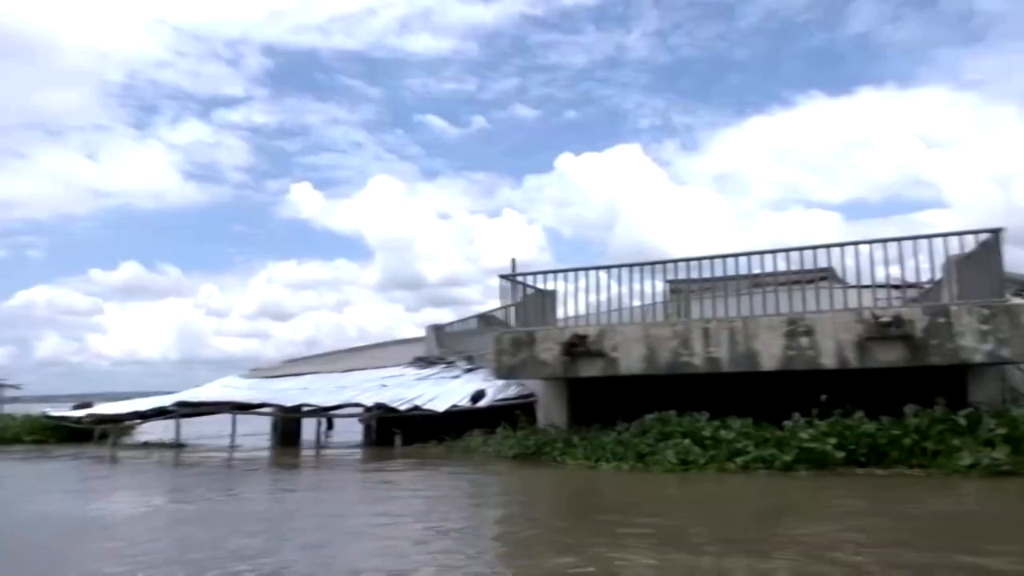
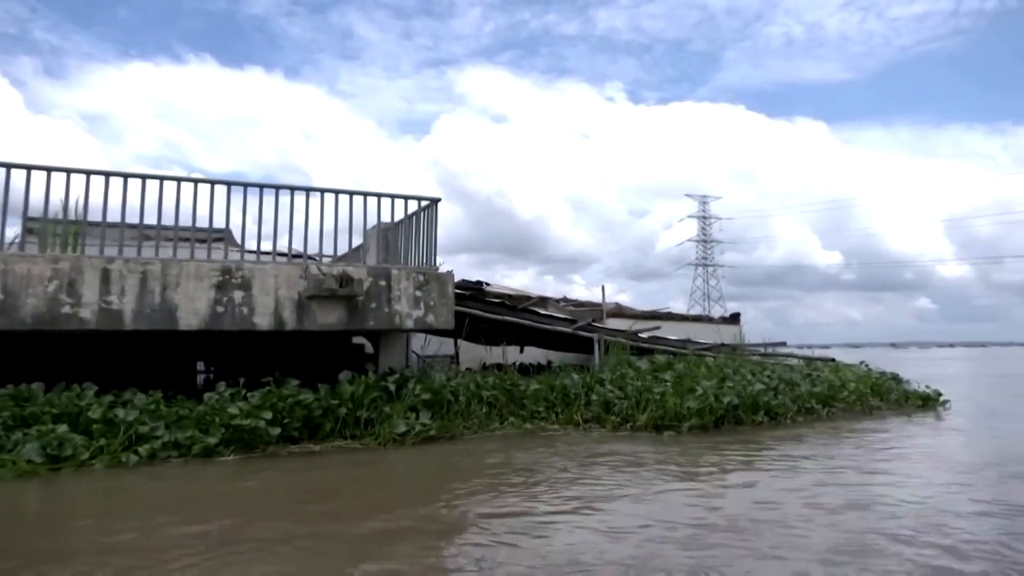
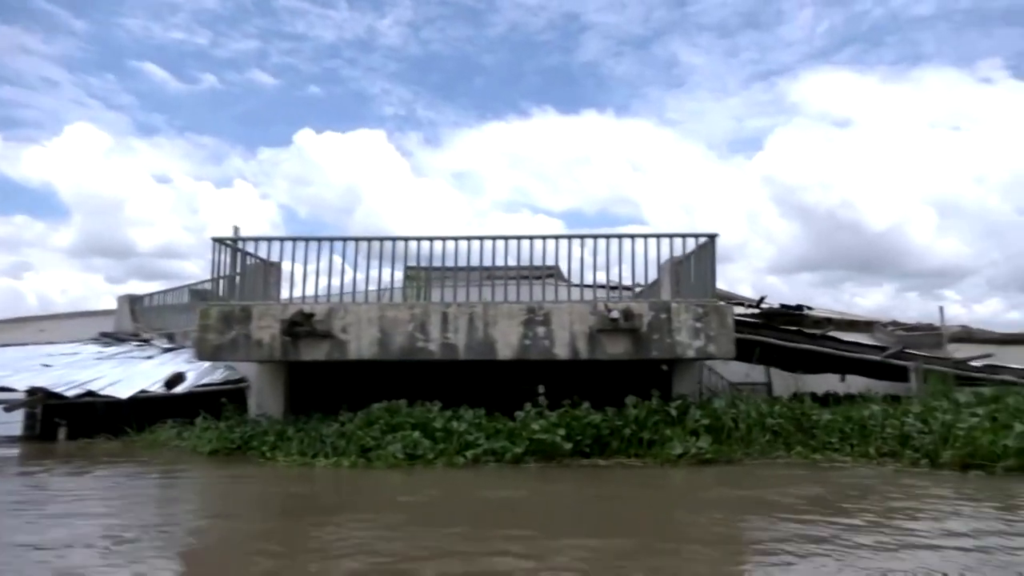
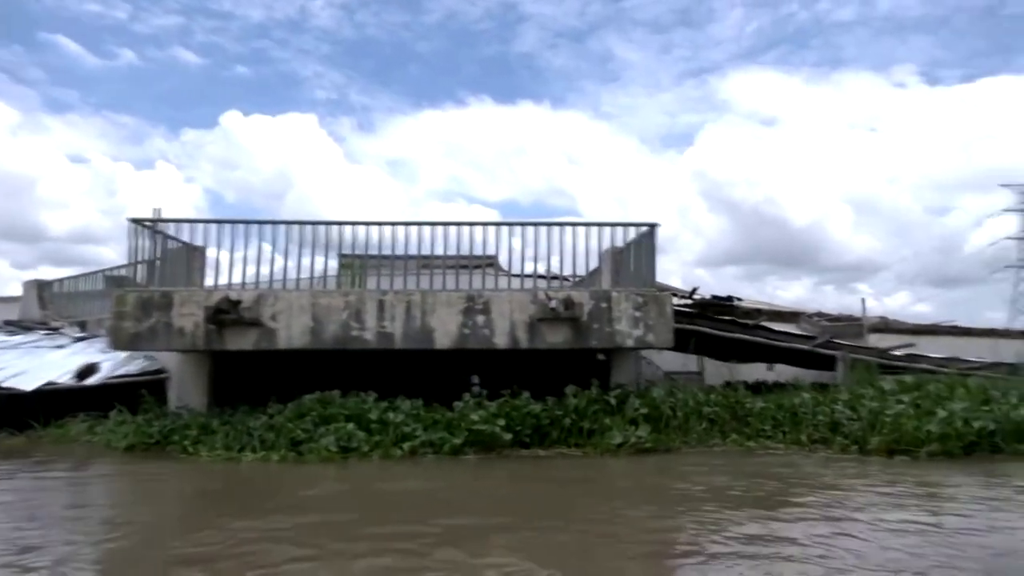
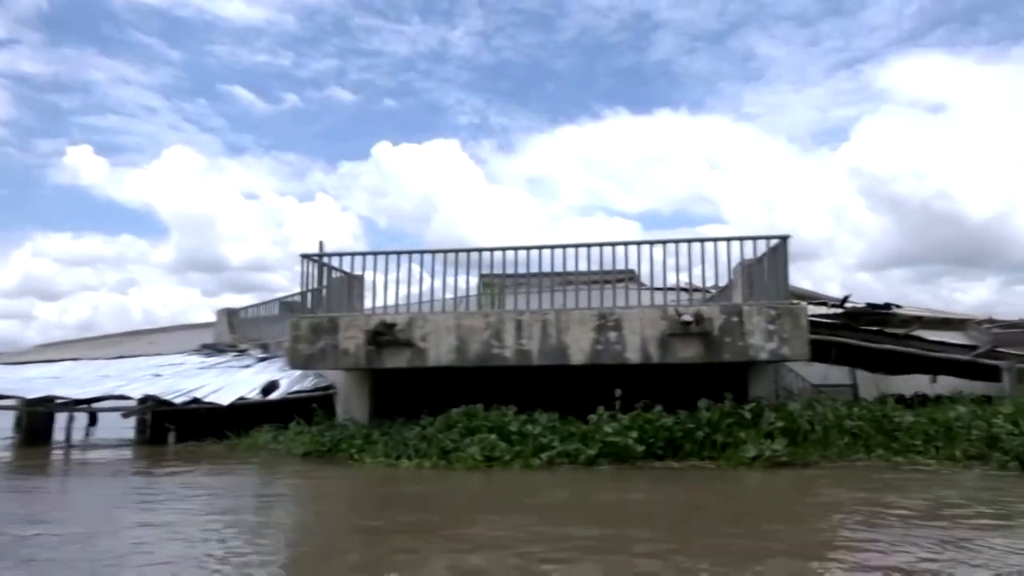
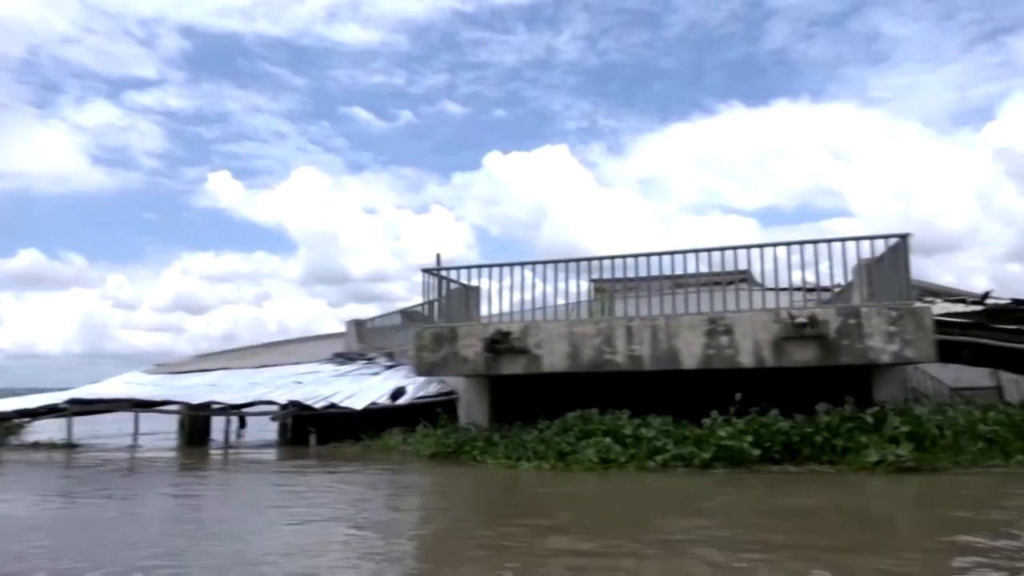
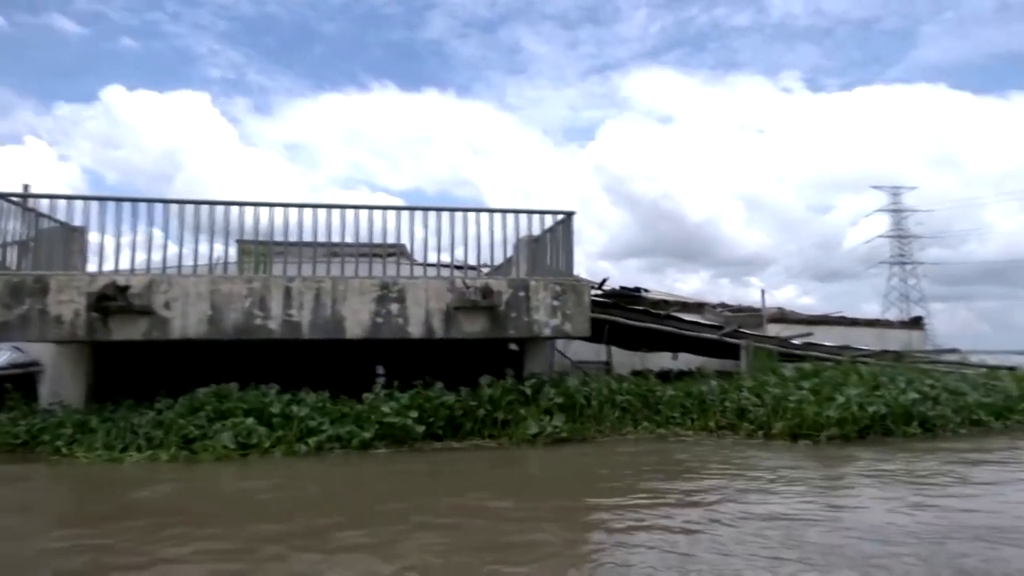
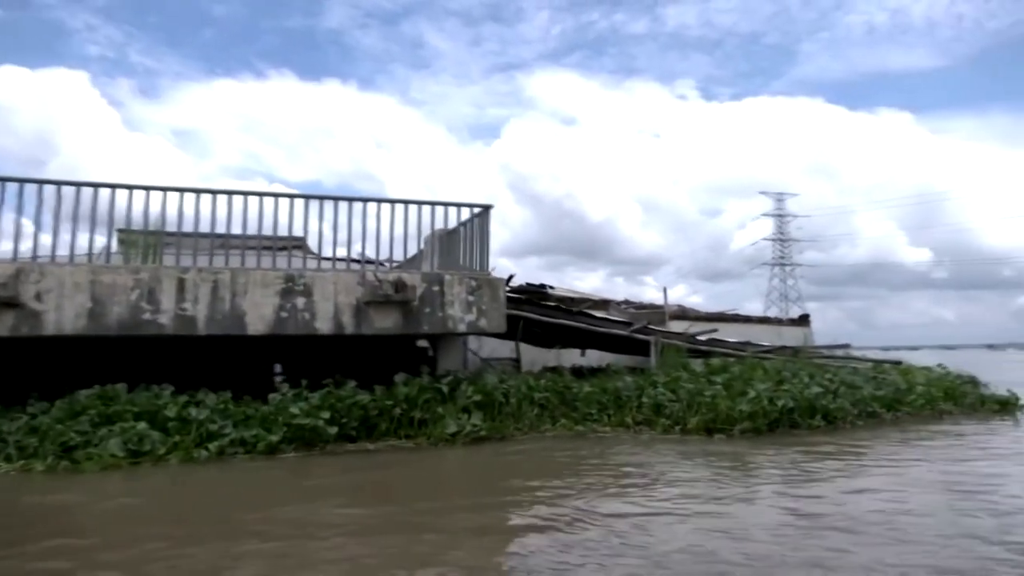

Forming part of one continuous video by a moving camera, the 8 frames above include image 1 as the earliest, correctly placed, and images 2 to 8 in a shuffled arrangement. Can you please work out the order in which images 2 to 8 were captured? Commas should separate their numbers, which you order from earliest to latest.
6, 5, 3, 4, 7, 8, 2
